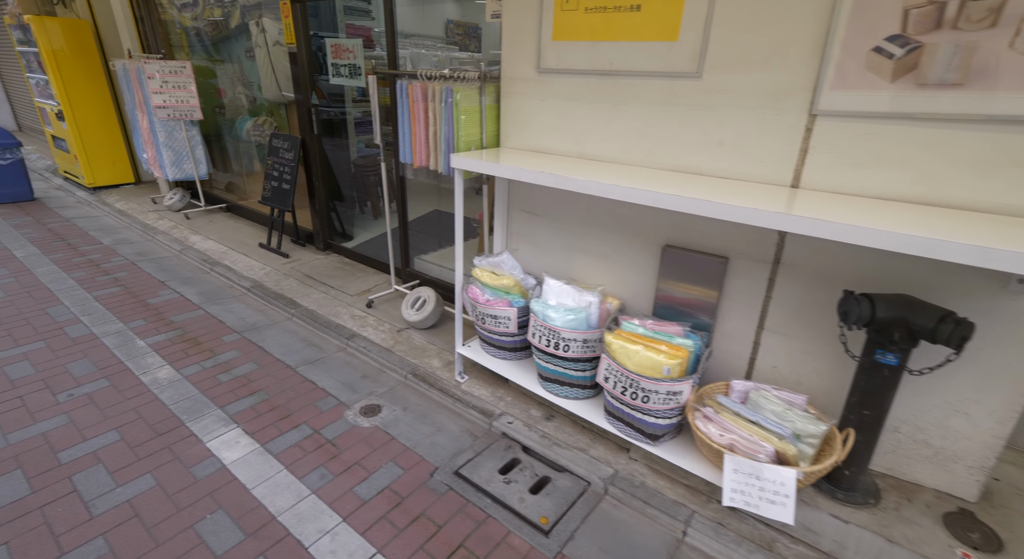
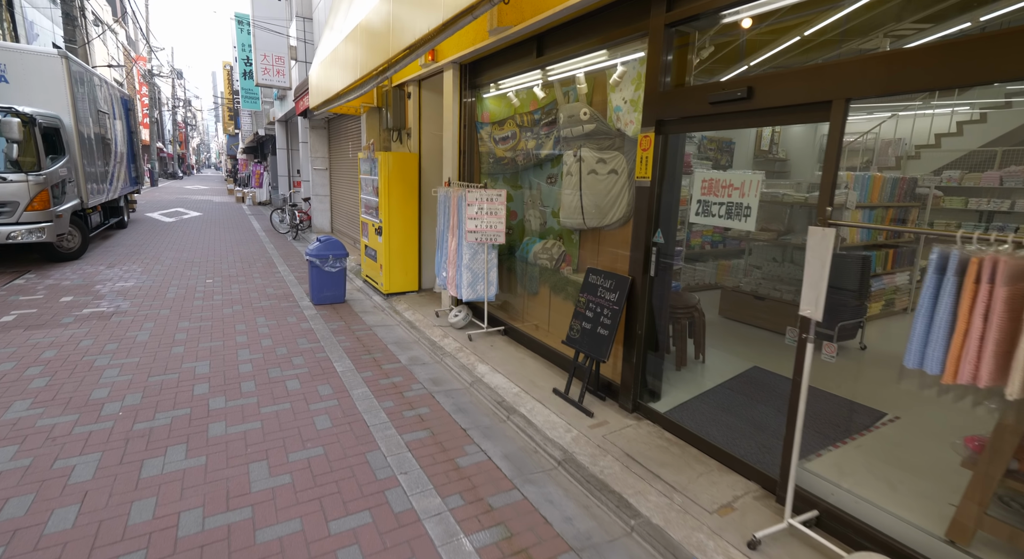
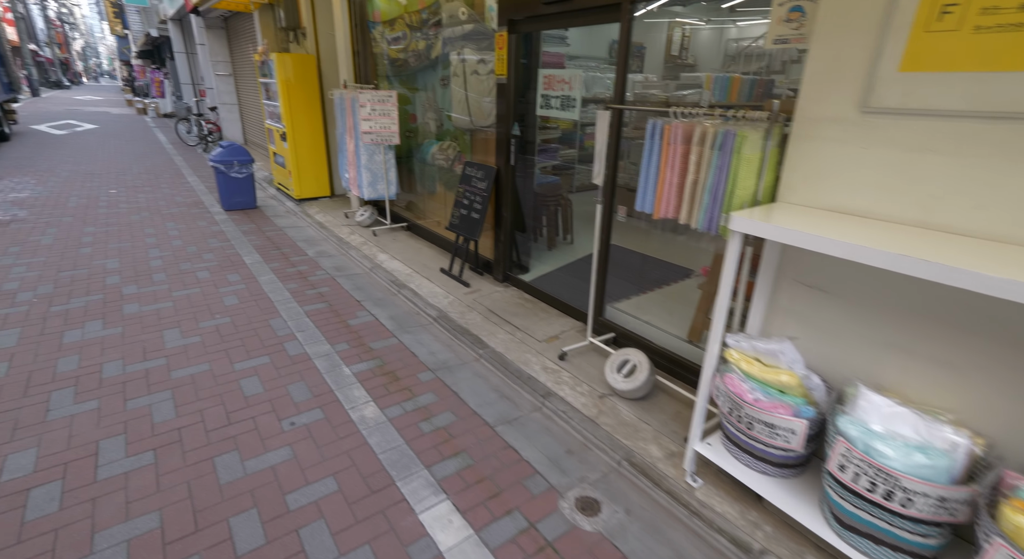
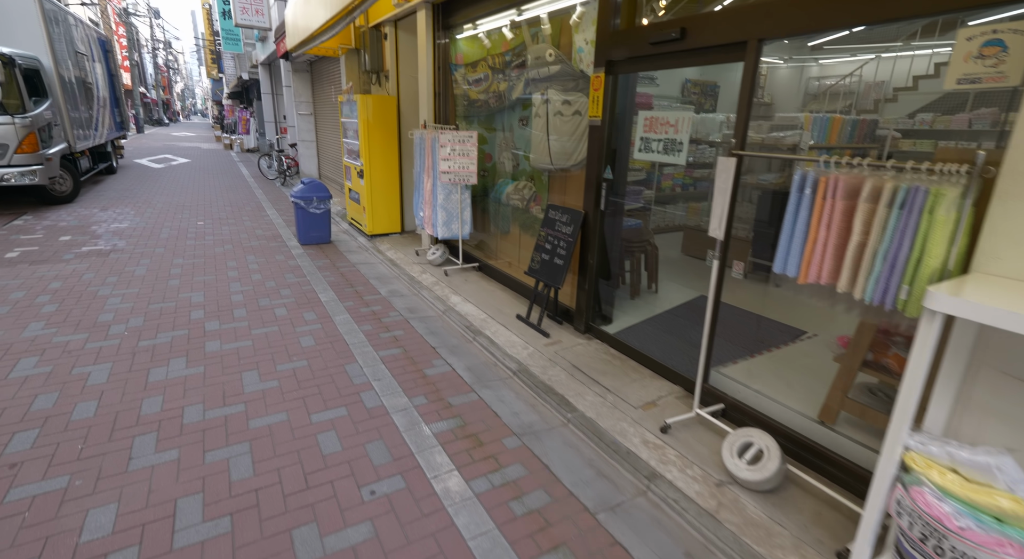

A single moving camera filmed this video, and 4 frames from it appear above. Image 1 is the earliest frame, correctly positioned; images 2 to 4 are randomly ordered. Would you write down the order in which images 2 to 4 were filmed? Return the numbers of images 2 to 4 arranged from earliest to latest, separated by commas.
3, 4, 2
